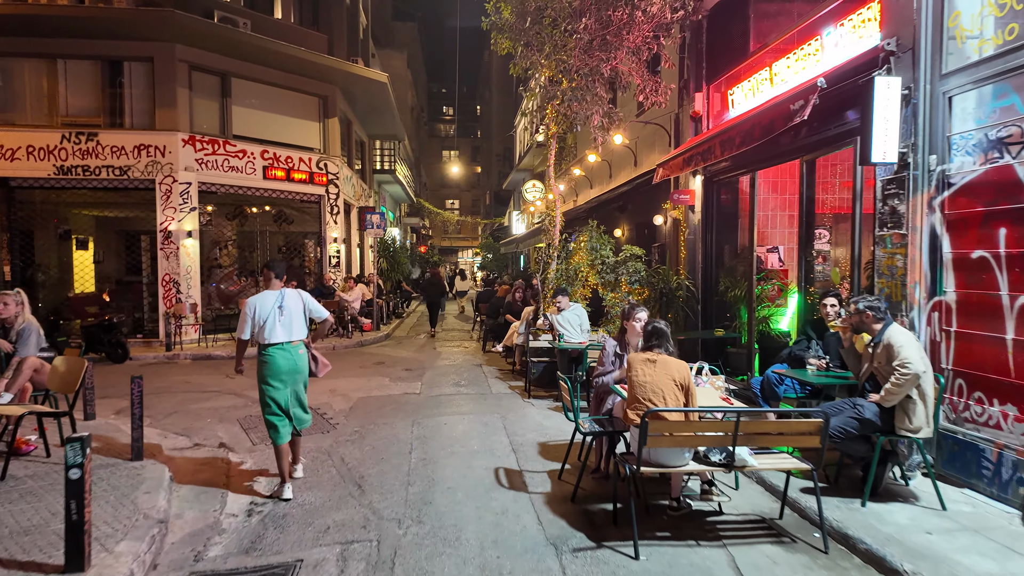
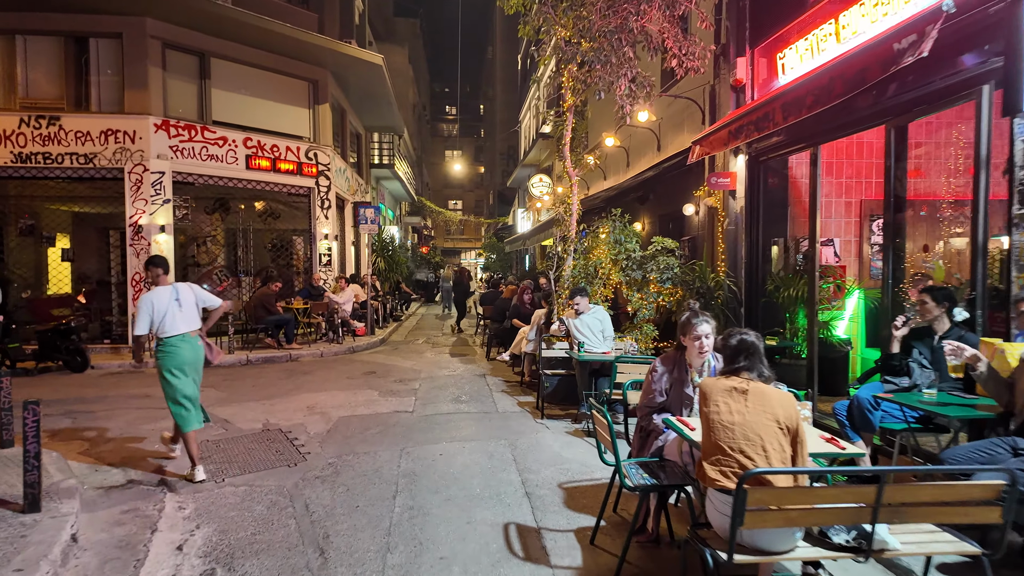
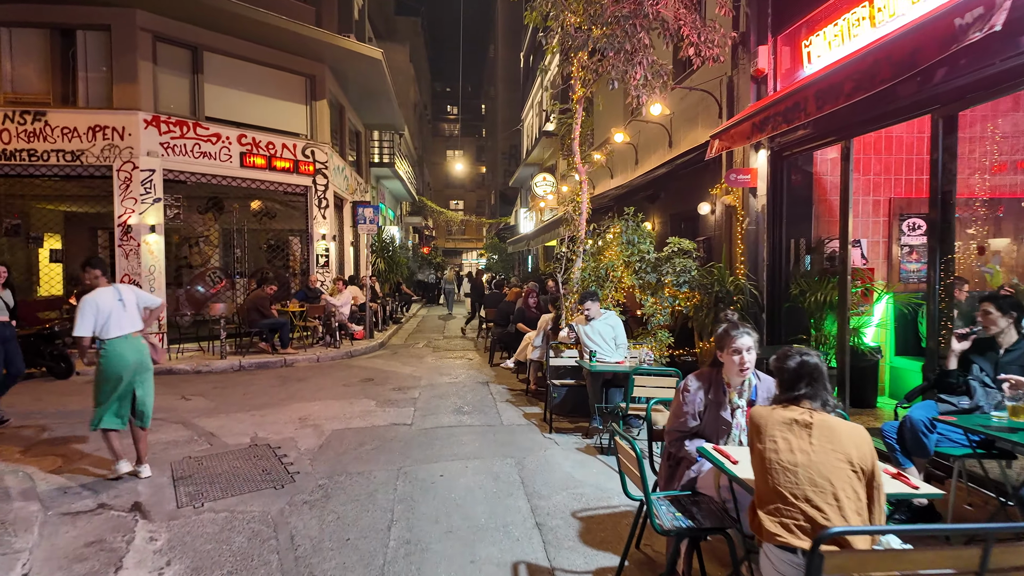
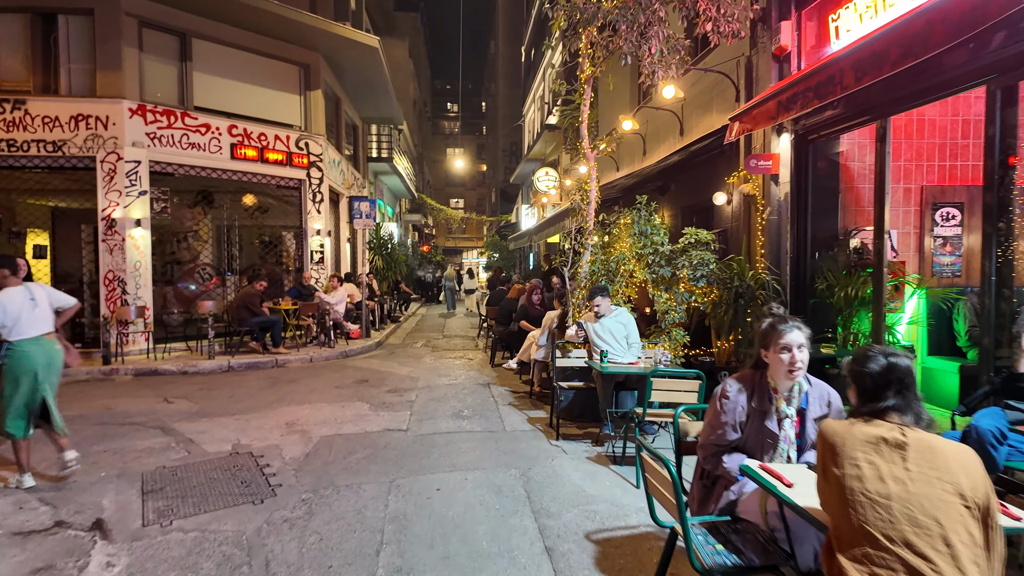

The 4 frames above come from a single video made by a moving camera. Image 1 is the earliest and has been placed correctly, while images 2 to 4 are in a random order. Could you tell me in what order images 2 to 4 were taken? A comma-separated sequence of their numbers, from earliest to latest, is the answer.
2, 3, 4
